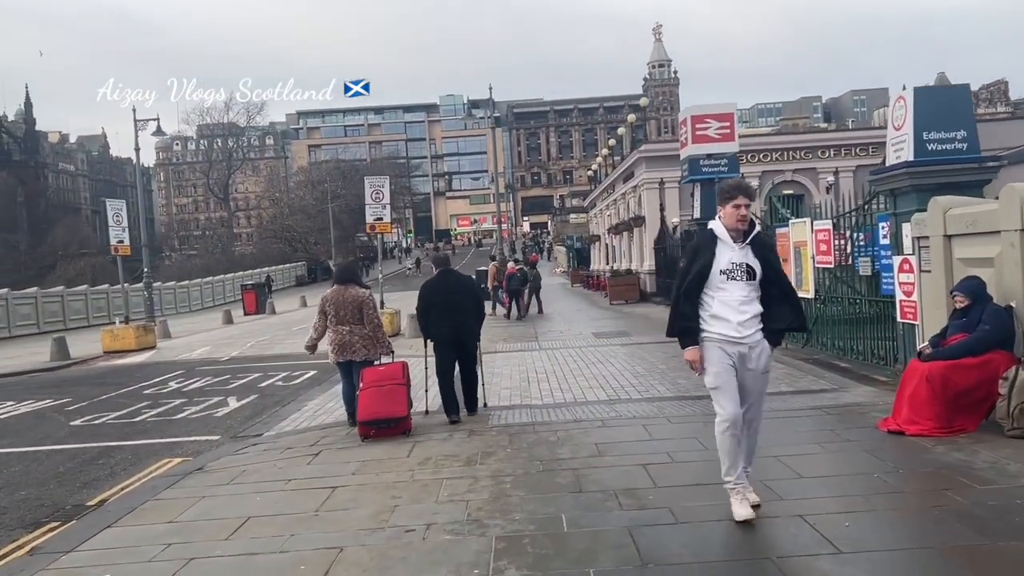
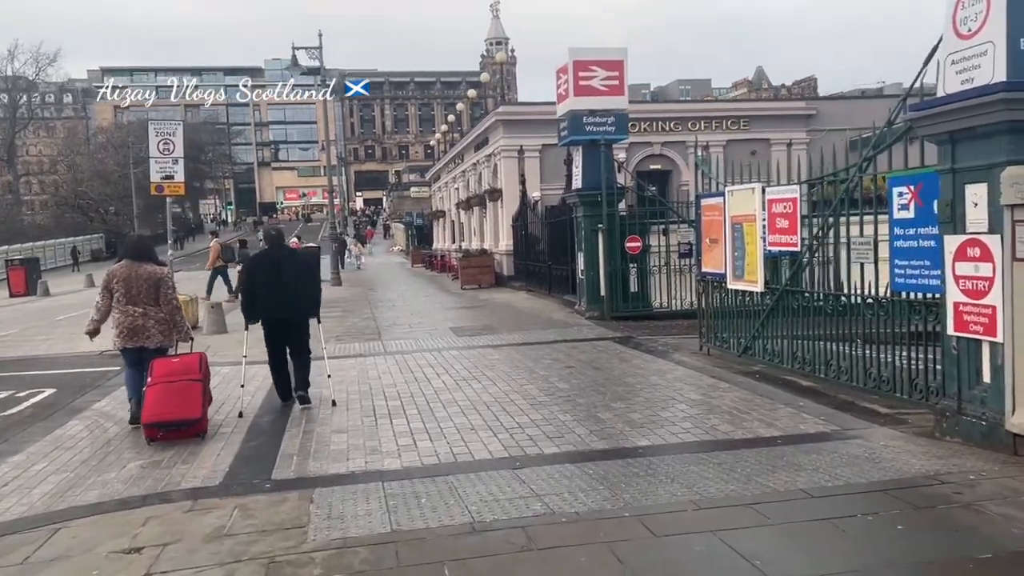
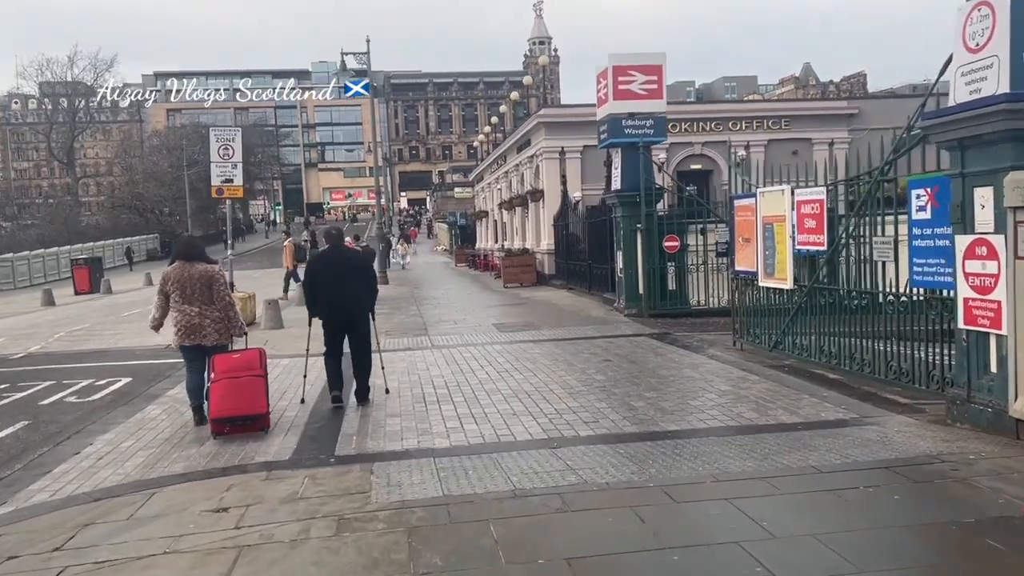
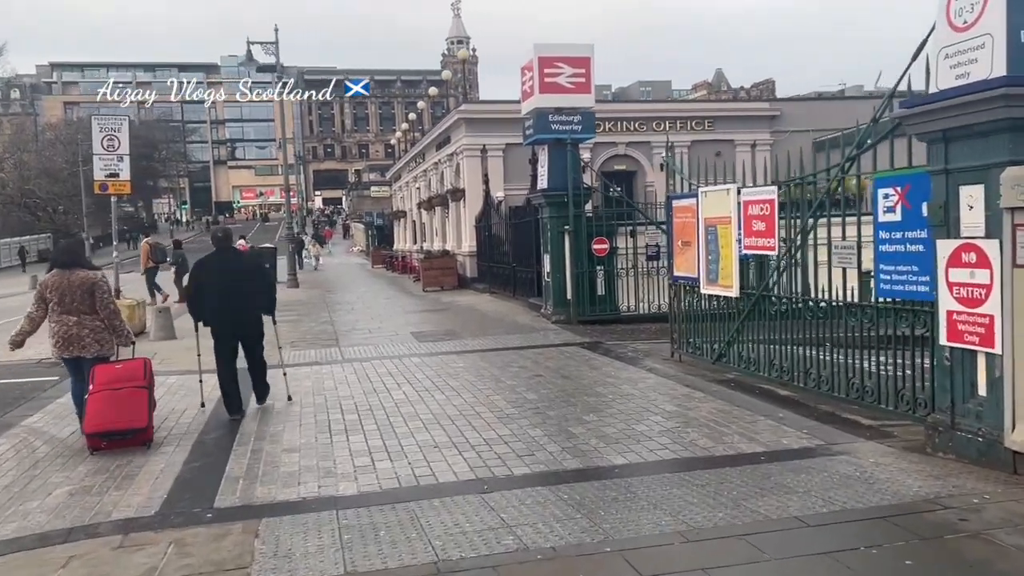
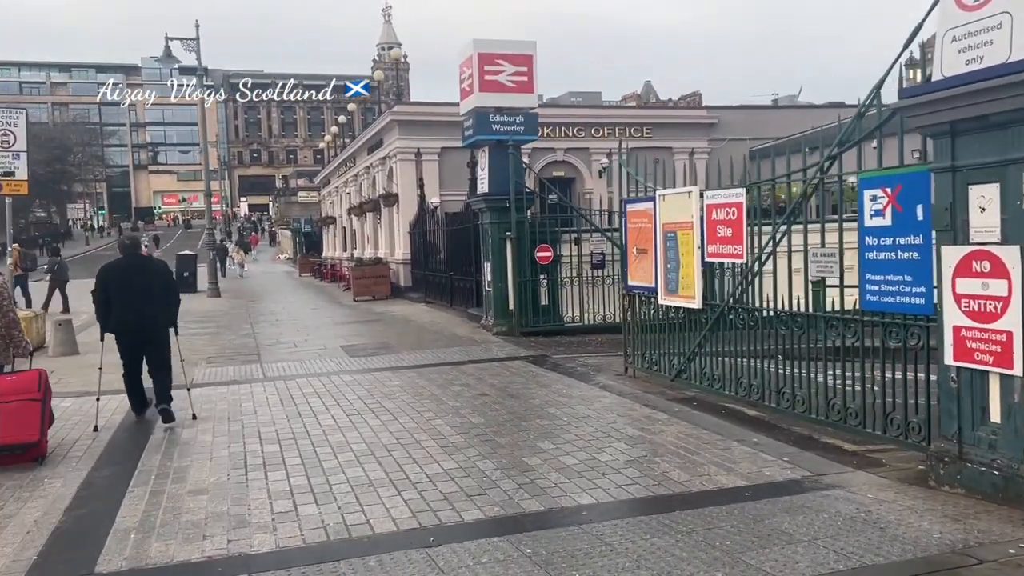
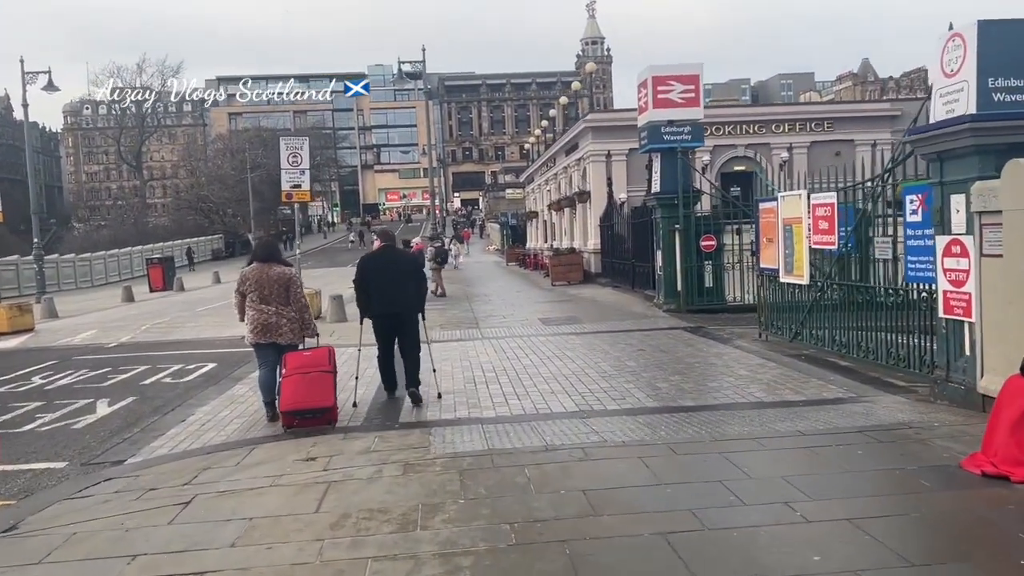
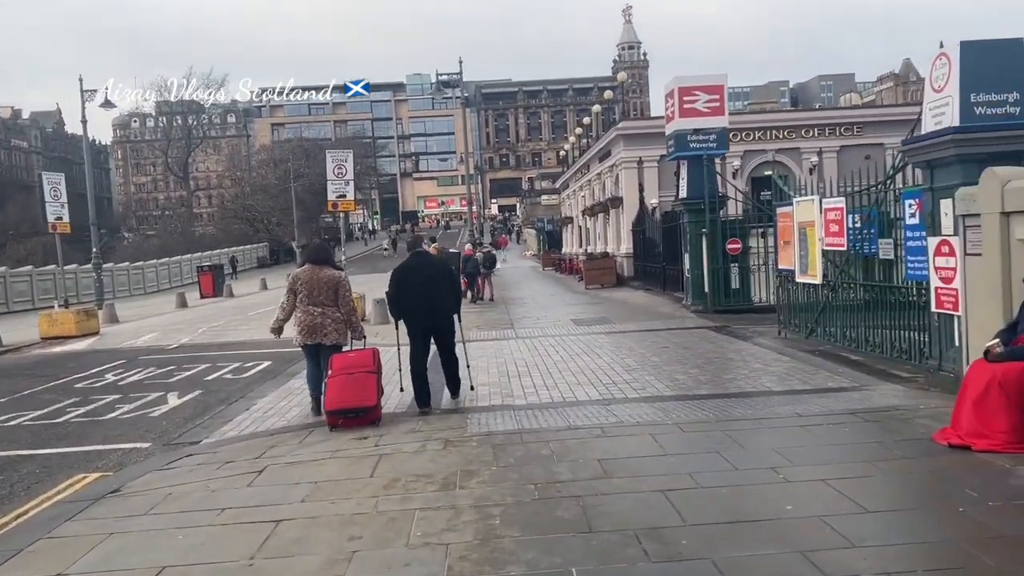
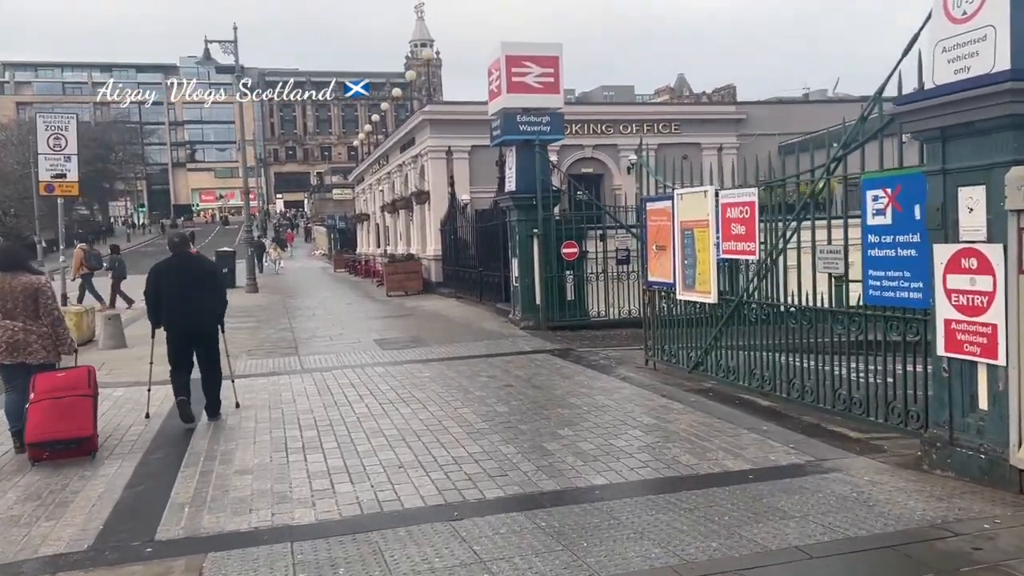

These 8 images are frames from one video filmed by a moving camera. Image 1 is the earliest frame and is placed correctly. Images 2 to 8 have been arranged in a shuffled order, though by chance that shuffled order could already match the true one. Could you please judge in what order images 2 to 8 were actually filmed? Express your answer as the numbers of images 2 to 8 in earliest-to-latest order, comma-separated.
7, 6, 3, 2, 4, 8, 5
